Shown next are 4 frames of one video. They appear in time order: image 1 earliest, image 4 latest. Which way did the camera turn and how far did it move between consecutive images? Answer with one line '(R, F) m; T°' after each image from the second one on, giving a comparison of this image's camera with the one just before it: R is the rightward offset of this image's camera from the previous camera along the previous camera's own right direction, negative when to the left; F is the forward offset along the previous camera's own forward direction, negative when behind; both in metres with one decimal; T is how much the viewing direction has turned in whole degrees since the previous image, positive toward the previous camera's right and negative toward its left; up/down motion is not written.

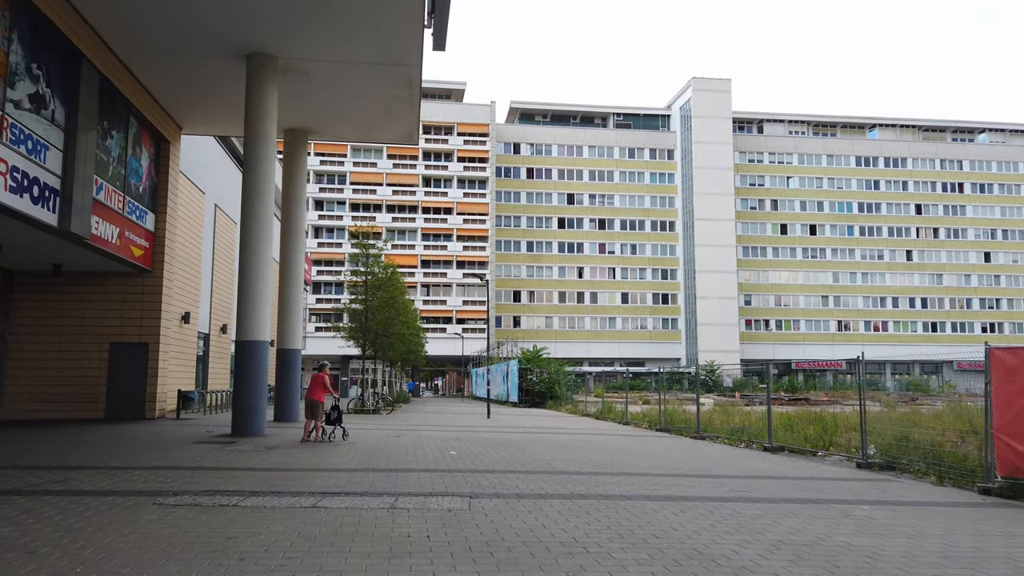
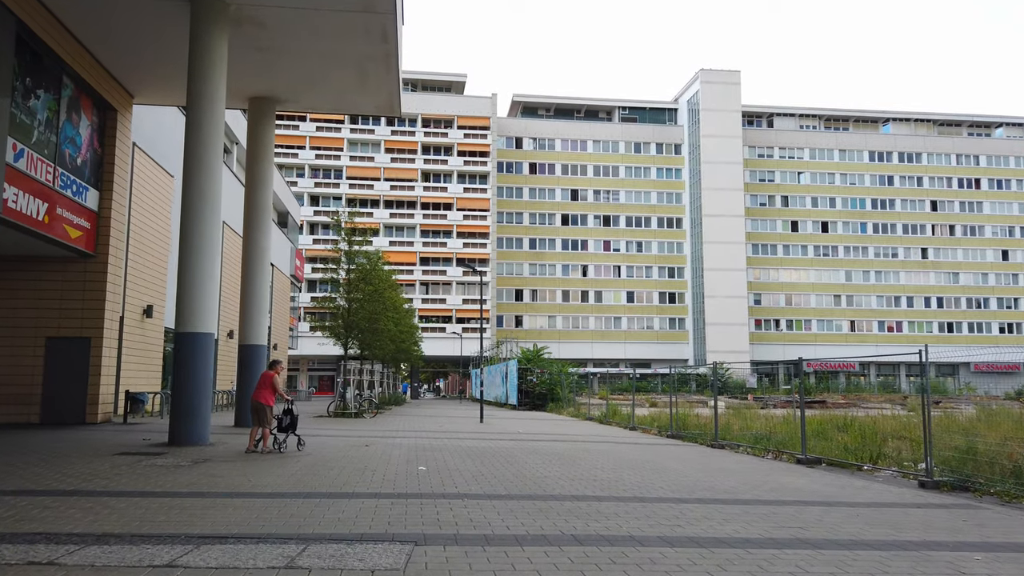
(+0.3, +2.5) m; 0°
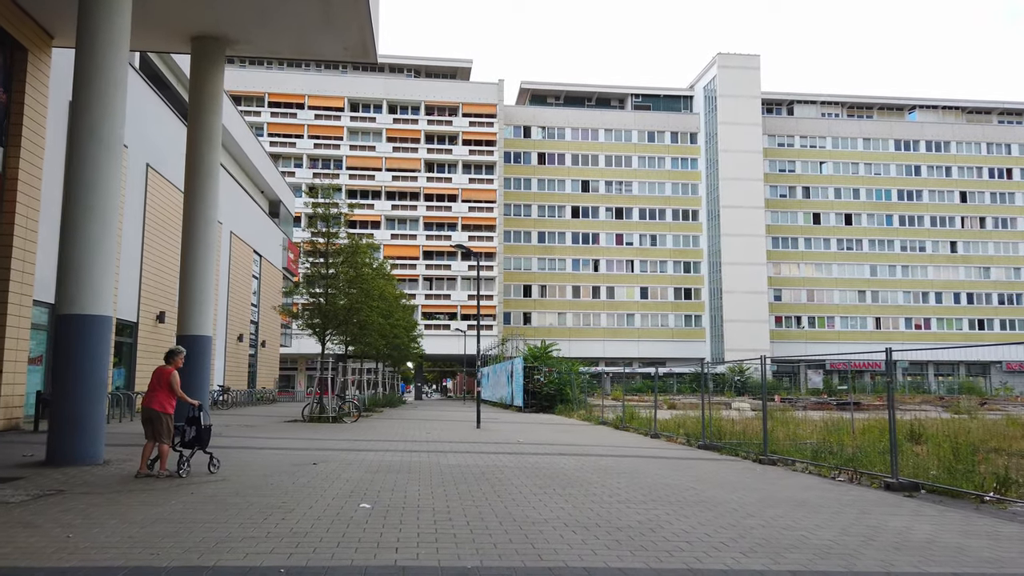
(+0.3, +3.5) m; -1°
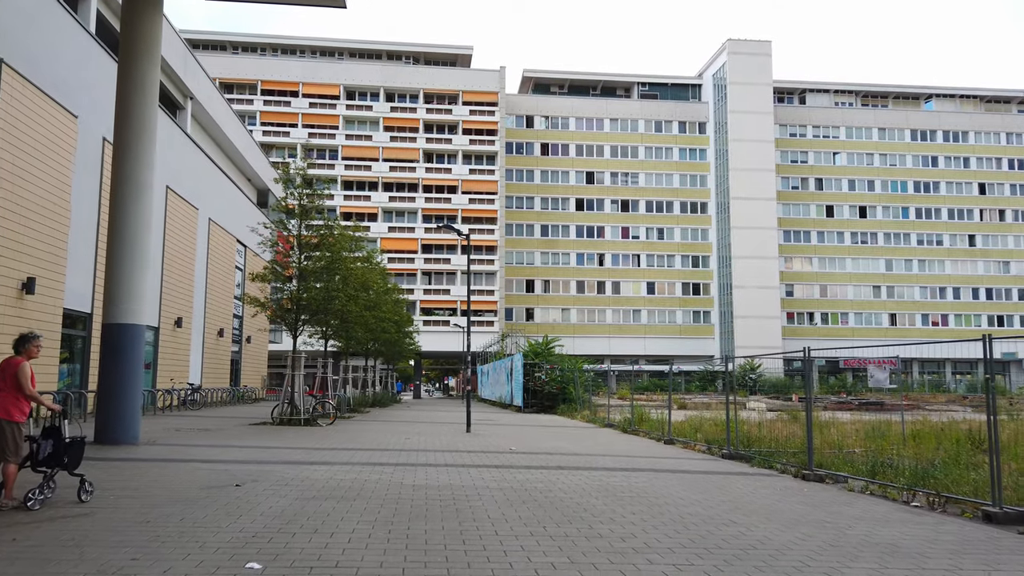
(+0.3, +2.5) m; 0°
